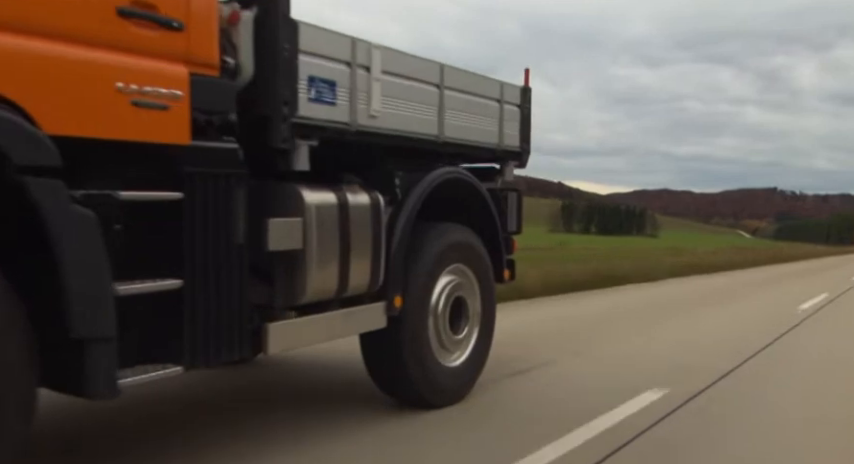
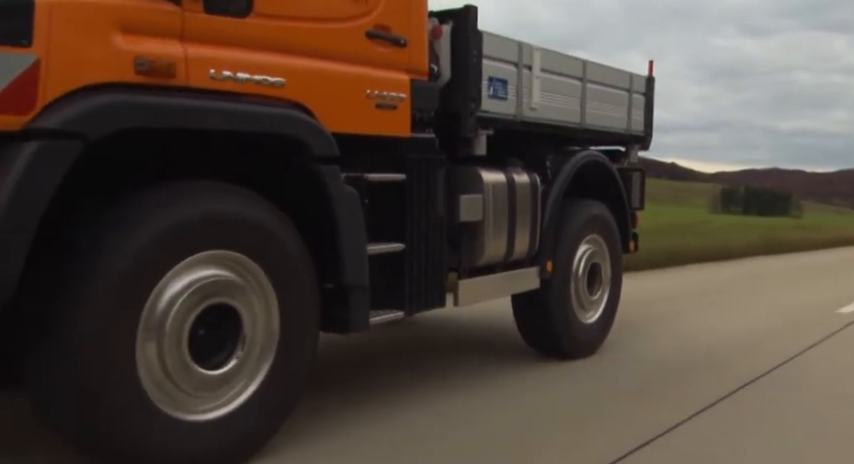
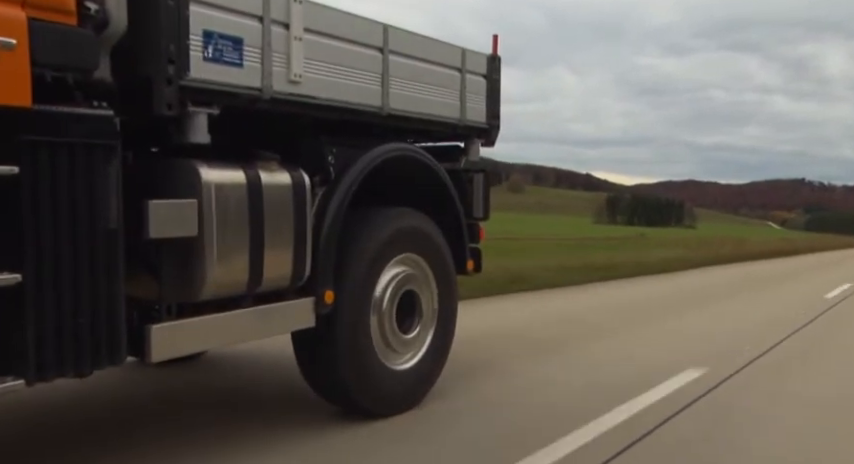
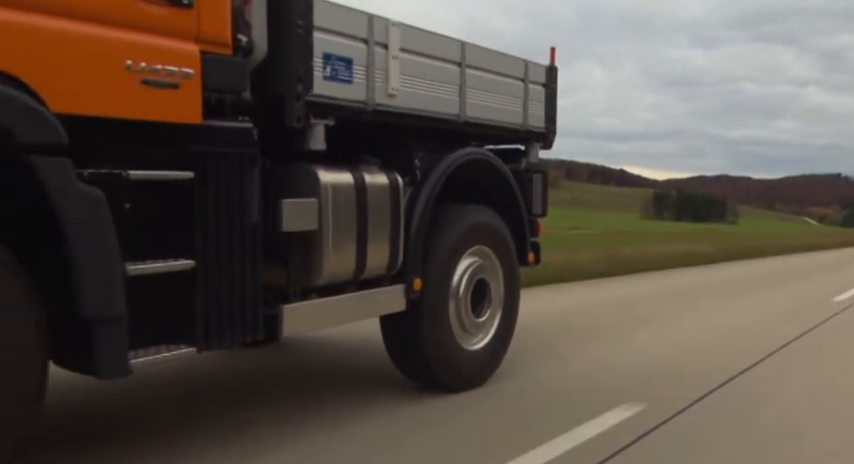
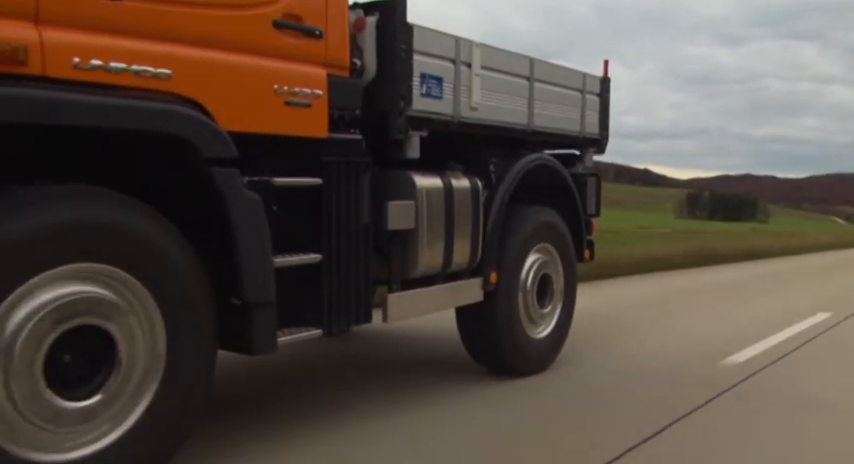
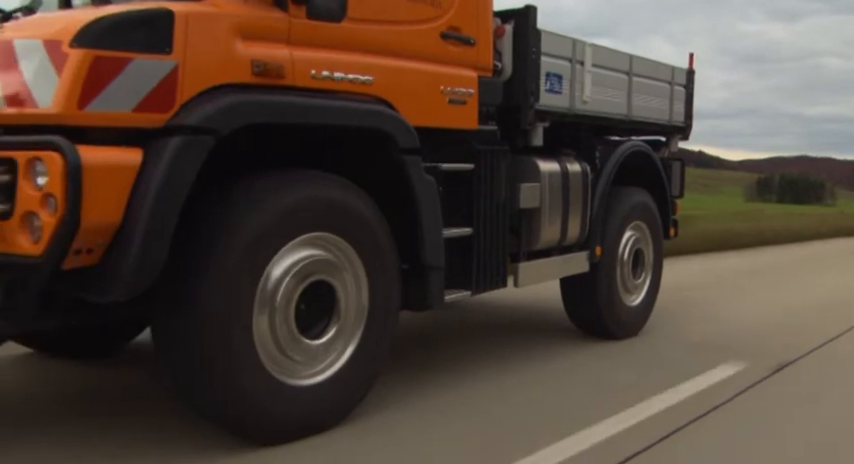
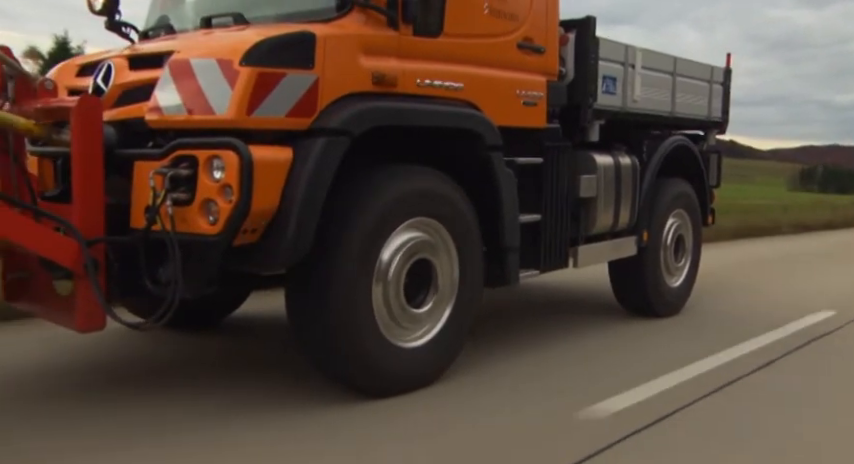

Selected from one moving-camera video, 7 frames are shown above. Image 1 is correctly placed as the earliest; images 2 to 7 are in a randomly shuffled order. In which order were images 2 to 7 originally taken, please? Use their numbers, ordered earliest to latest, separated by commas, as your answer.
3, 4, 5, 2, 6, 7
